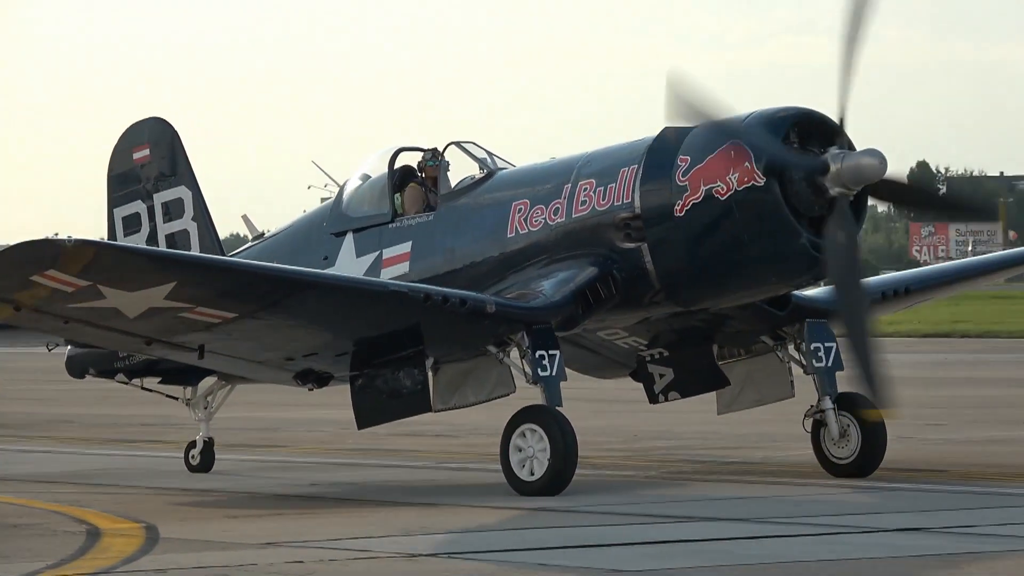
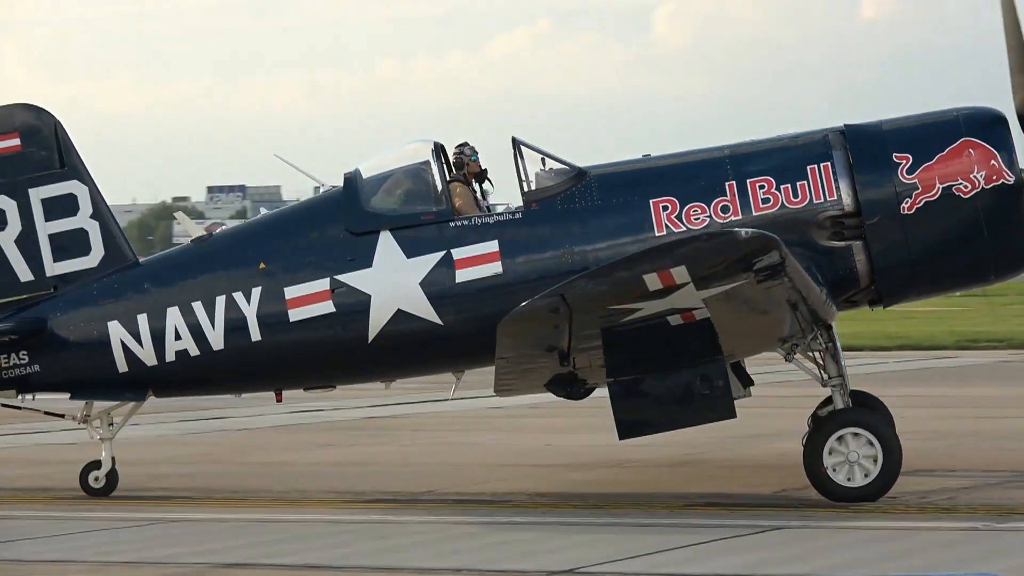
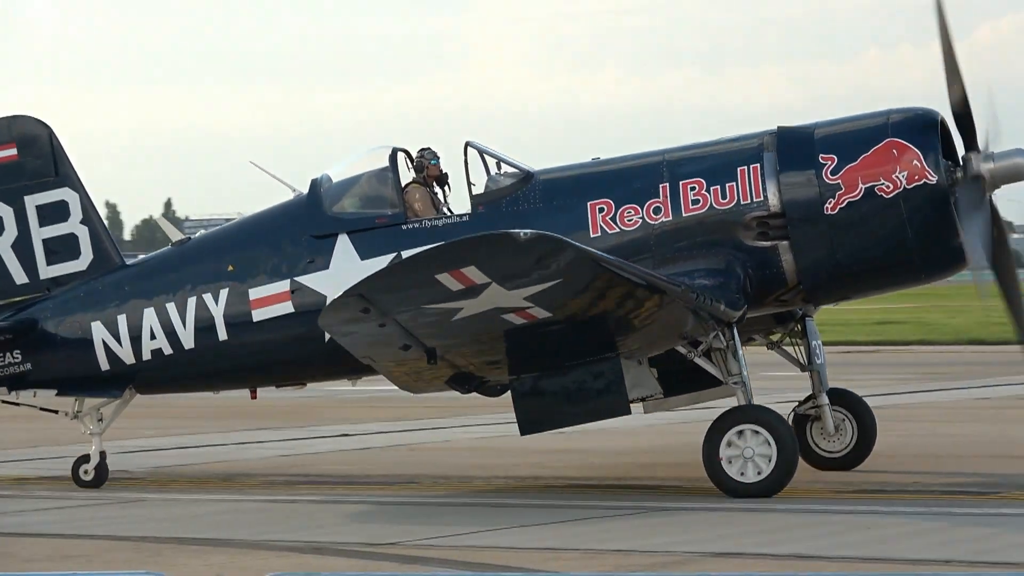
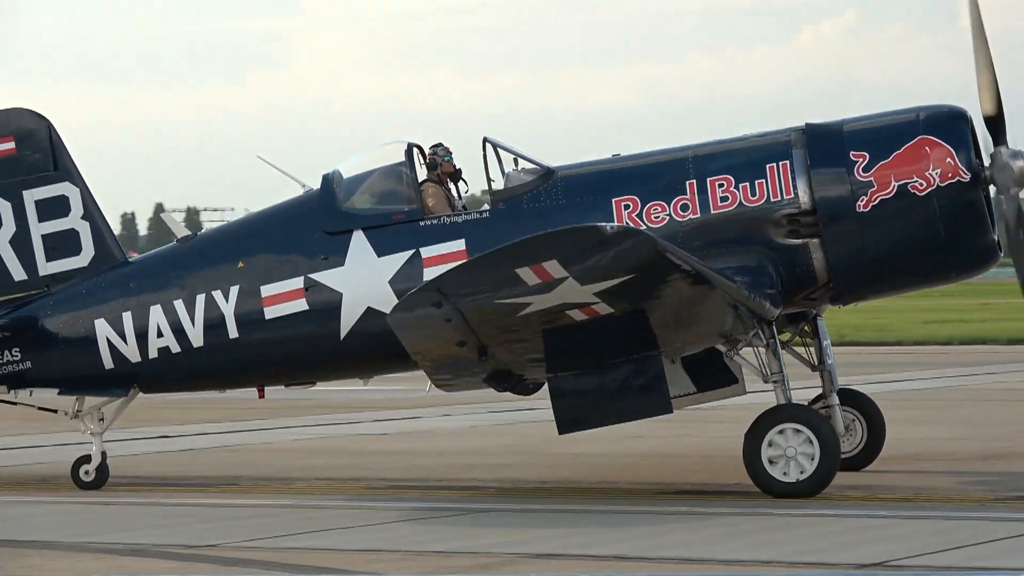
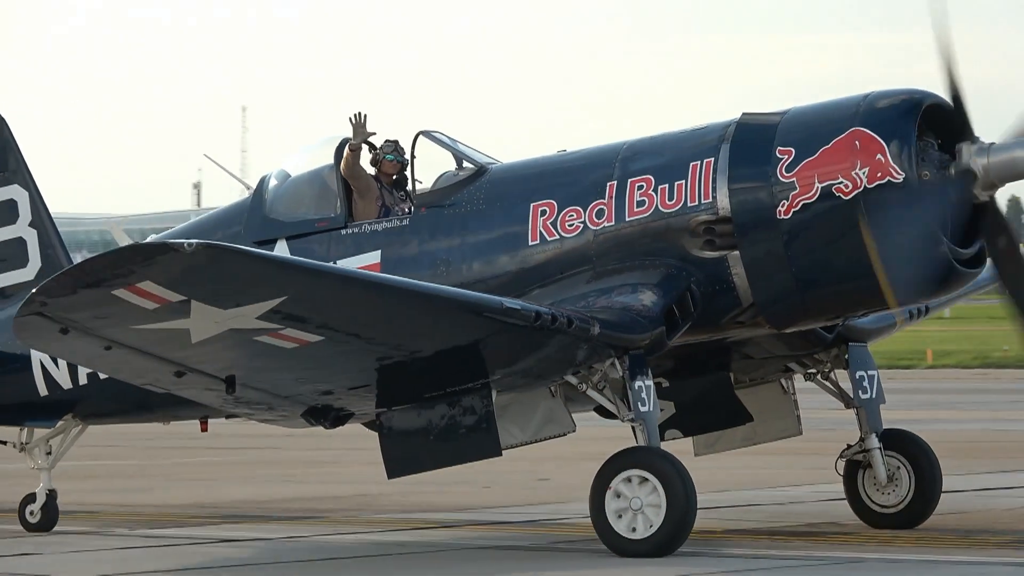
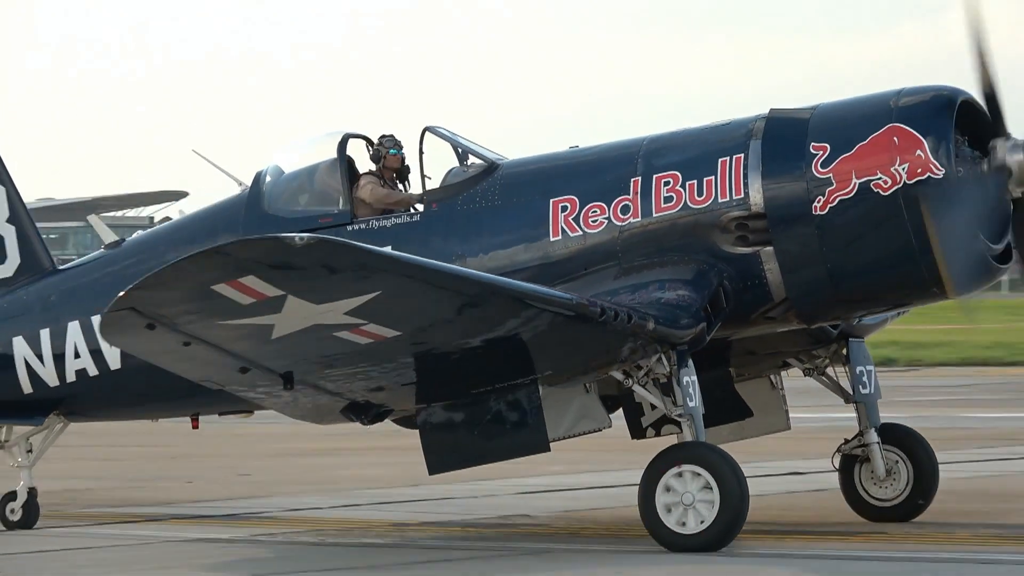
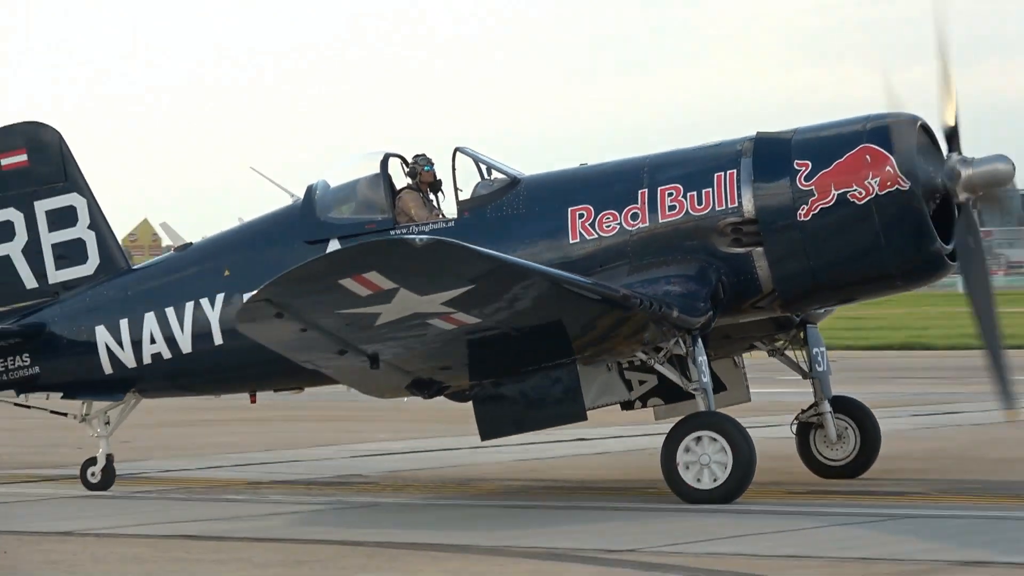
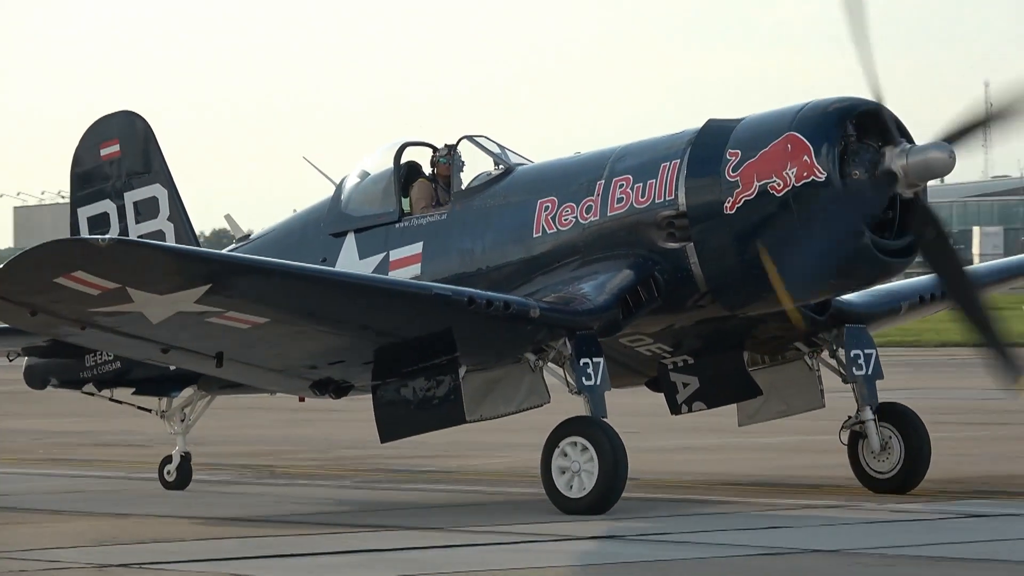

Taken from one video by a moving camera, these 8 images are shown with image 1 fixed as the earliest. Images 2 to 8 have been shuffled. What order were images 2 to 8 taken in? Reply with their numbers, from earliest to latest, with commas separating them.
8, 5, 6, 7, 3, 4, 2
